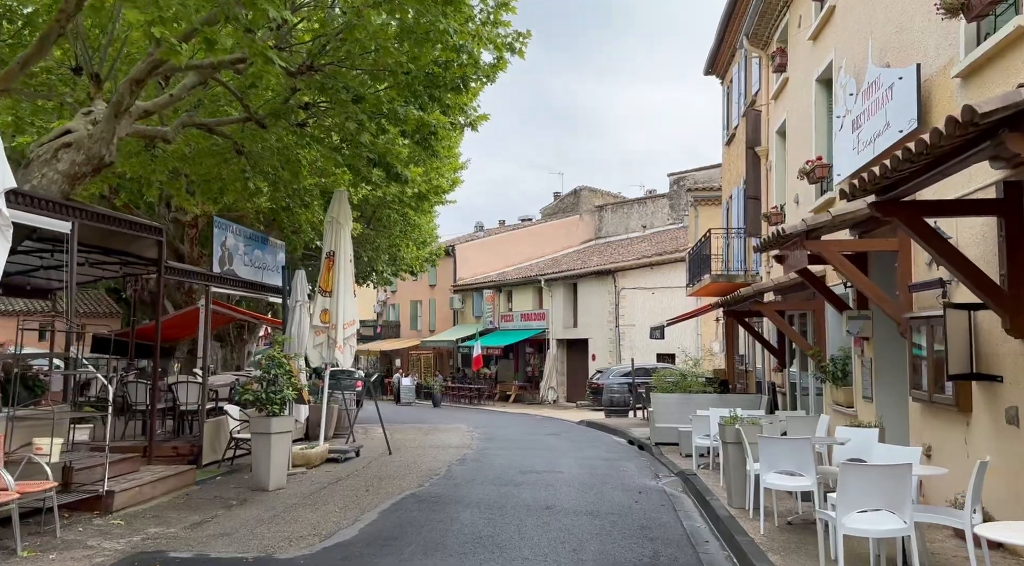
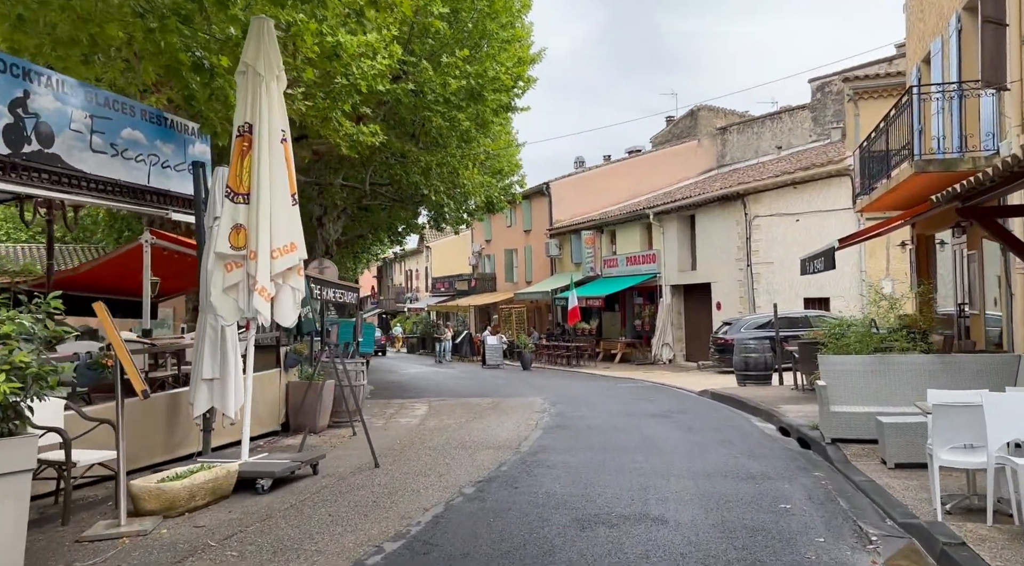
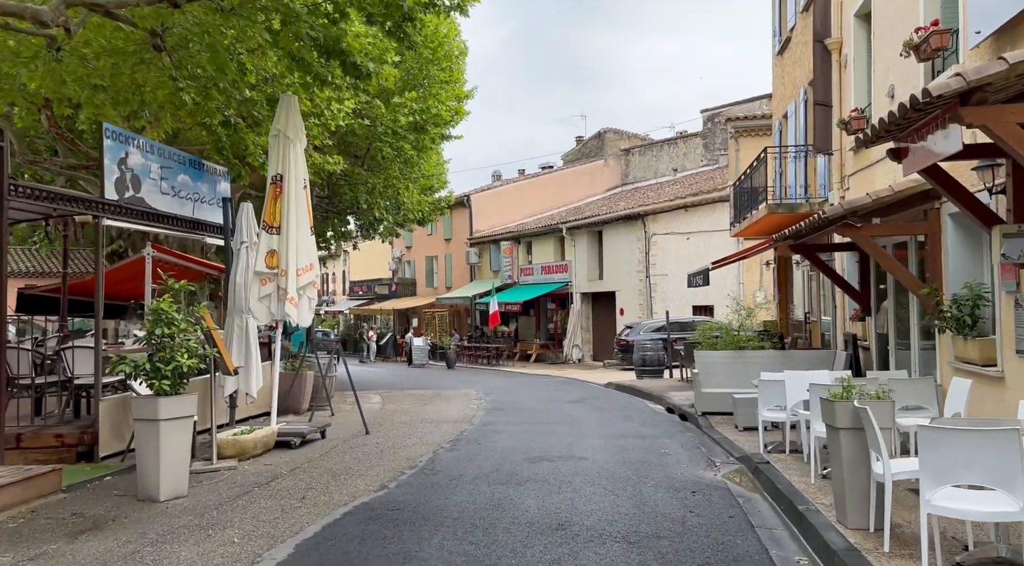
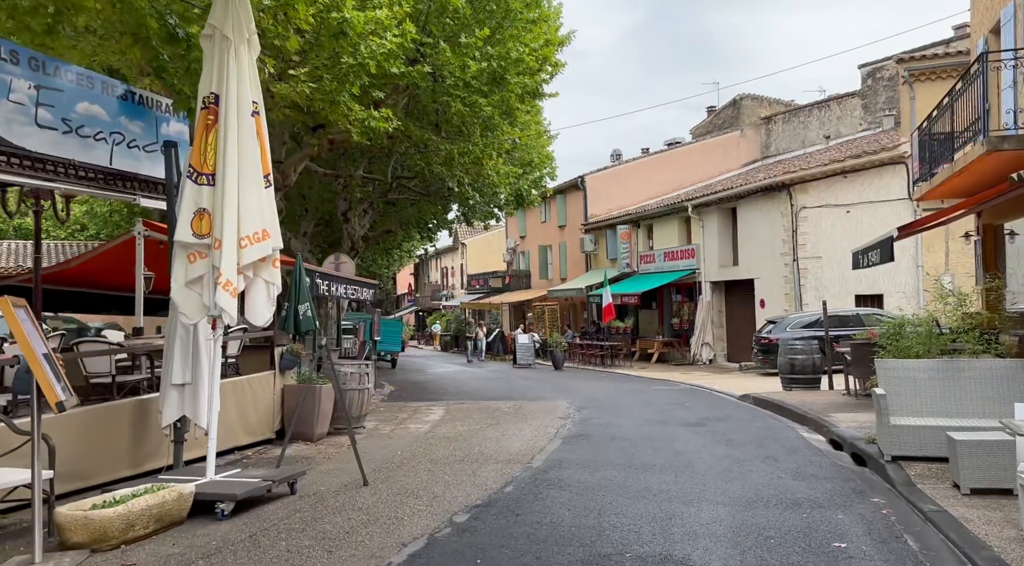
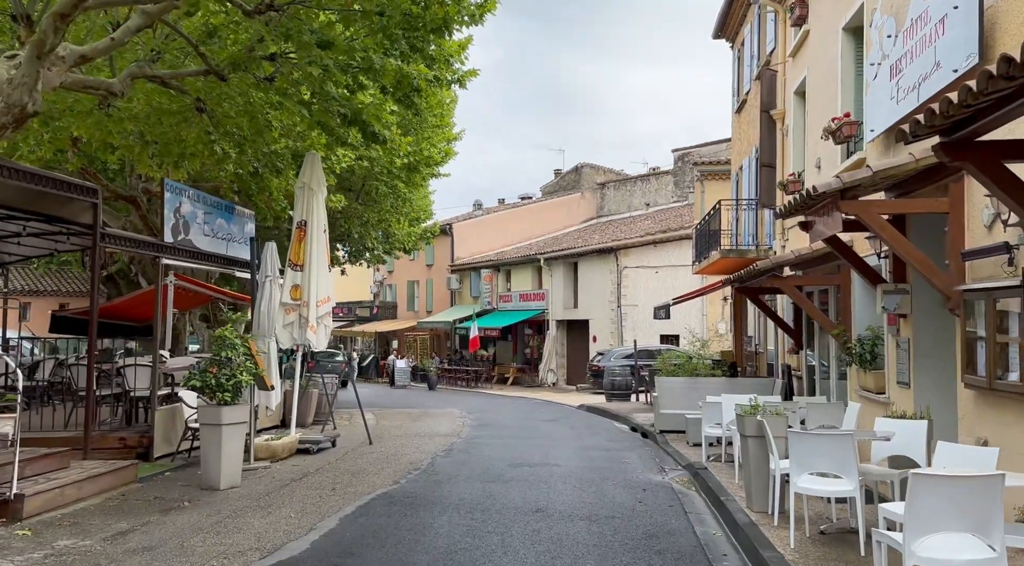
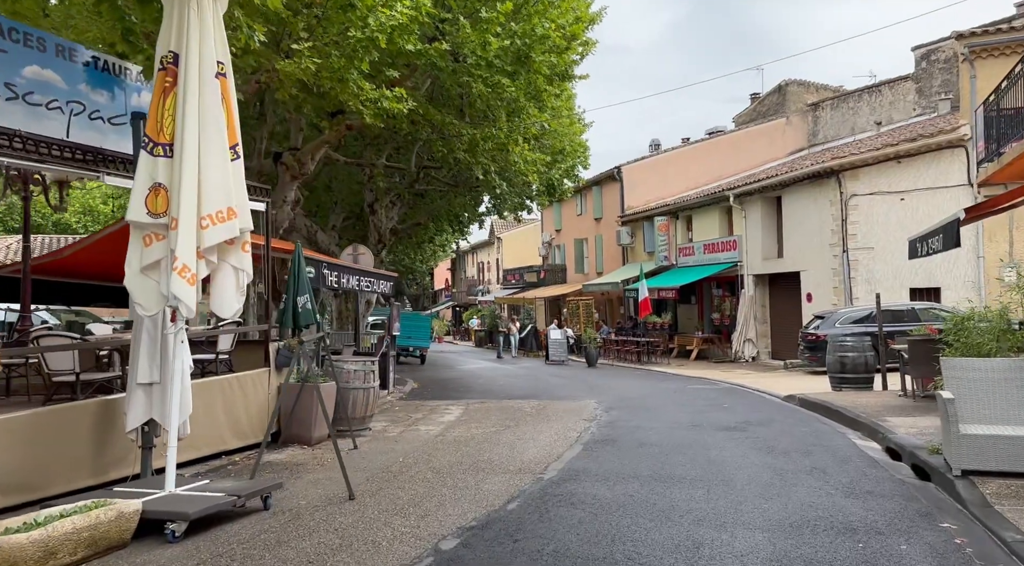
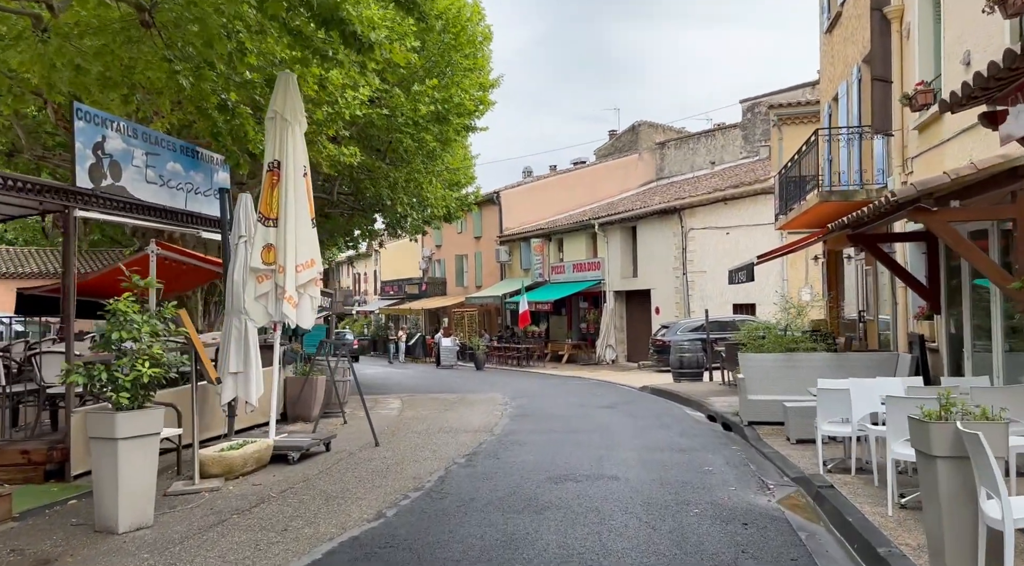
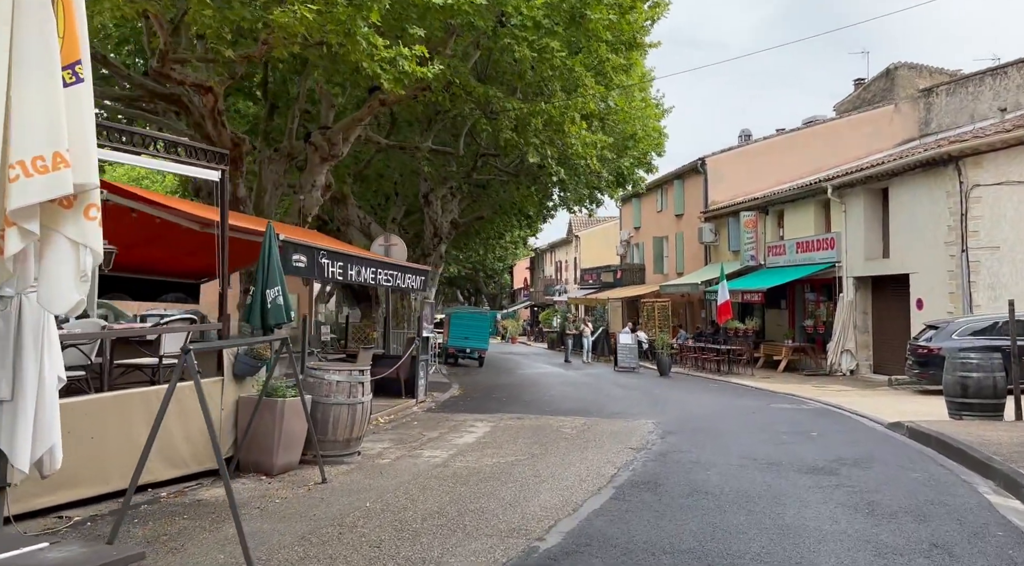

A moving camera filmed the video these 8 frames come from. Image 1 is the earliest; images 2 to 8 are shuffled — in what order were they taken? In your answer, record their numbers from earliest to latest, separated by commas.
5, 3, 7, 2, 4, 6, 8
